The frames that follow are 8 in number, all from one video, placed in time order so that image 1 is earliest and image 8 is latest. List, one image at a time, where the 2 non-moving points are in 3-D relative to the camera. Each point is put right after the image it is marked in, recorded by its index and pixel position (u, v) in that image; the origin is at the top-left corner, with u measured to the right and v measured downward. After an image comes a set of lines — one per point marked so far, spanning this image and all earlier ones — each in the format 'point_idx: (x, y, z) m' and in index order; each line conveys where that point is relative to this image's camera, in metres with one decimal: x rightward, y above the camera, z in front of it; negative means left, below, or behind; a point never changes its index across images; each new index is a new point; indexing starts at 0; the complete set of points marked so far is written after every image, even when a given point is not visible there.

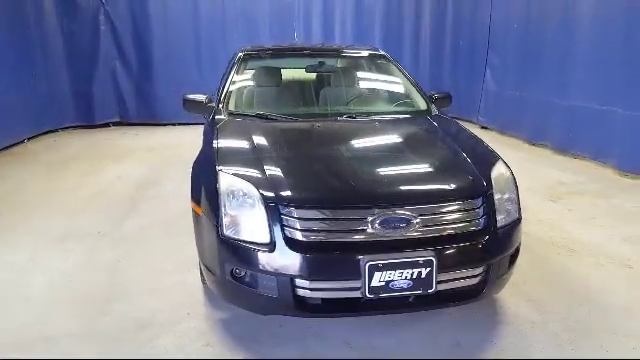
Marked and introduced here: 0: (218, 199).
0: (-0.4, -0.1, +2.2) m
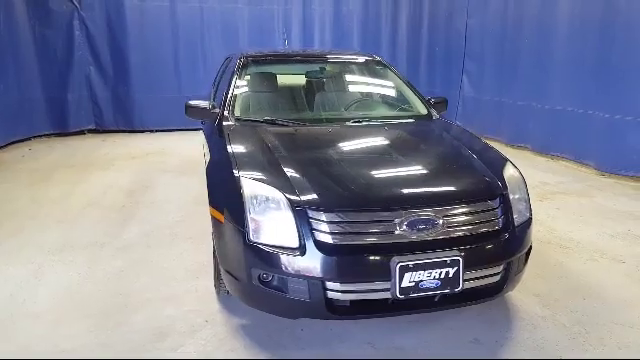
0: (-0.3, -0.1, +2.3) m
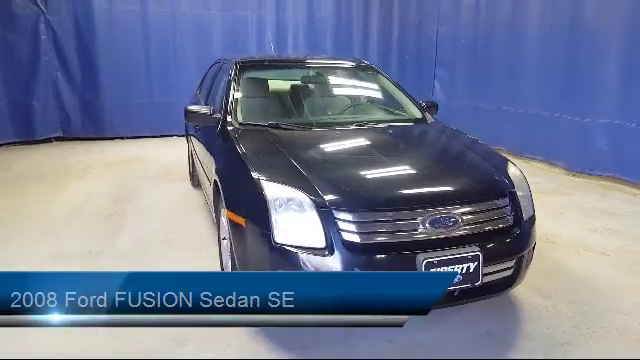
0: (-0.2, -0.1, +2.3) m
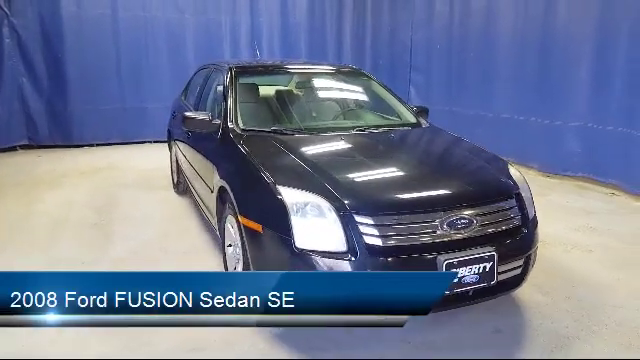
0: (-0.2, -0.1, +2.3) m
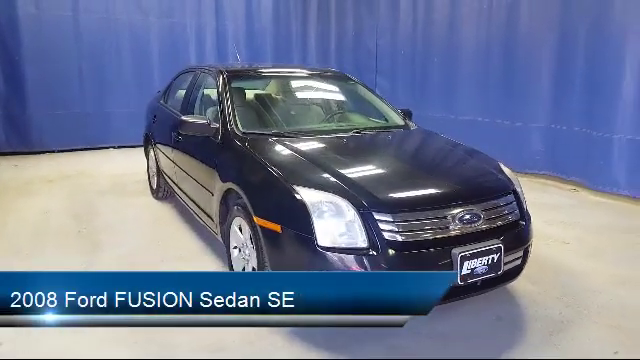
0: (-0.1, -0.1, +2.4) m
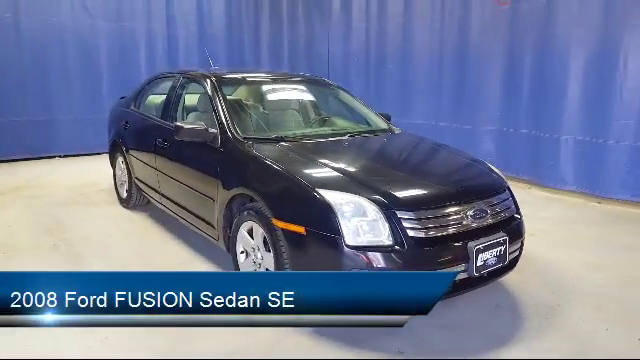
0: (0.0, -0.1, +2.4) m
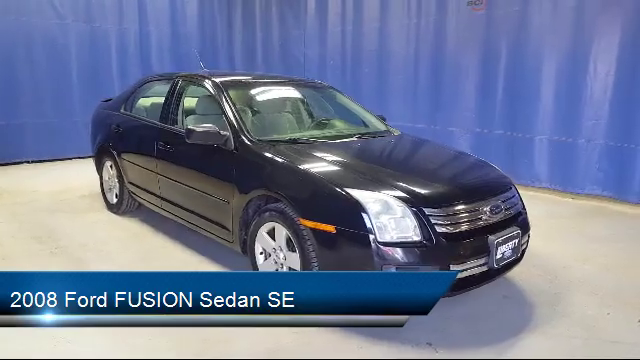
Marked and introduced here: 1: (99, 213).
0: (+0.2, -0.1, +2.5) m
1: (-1.8, -0.3, +4.3) m
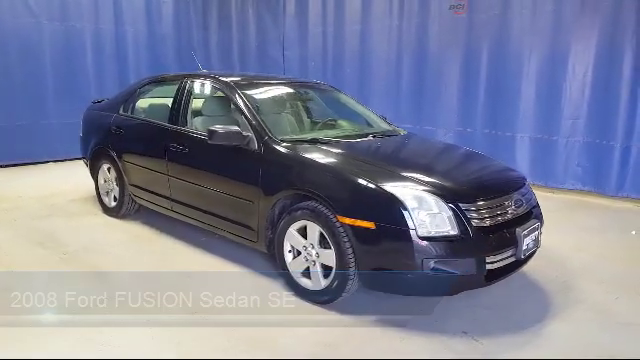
0: (+0.3, -0.1, +2.6) m
1: (-1.7, -0.3, +4.2) m
